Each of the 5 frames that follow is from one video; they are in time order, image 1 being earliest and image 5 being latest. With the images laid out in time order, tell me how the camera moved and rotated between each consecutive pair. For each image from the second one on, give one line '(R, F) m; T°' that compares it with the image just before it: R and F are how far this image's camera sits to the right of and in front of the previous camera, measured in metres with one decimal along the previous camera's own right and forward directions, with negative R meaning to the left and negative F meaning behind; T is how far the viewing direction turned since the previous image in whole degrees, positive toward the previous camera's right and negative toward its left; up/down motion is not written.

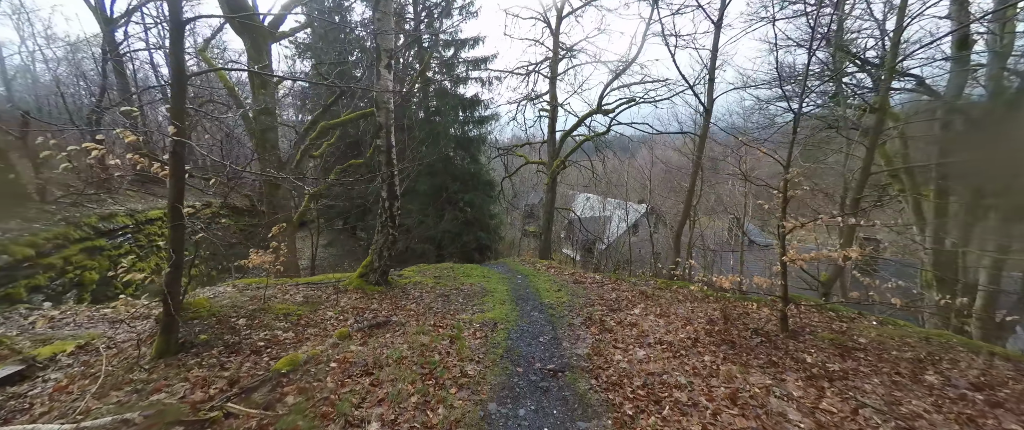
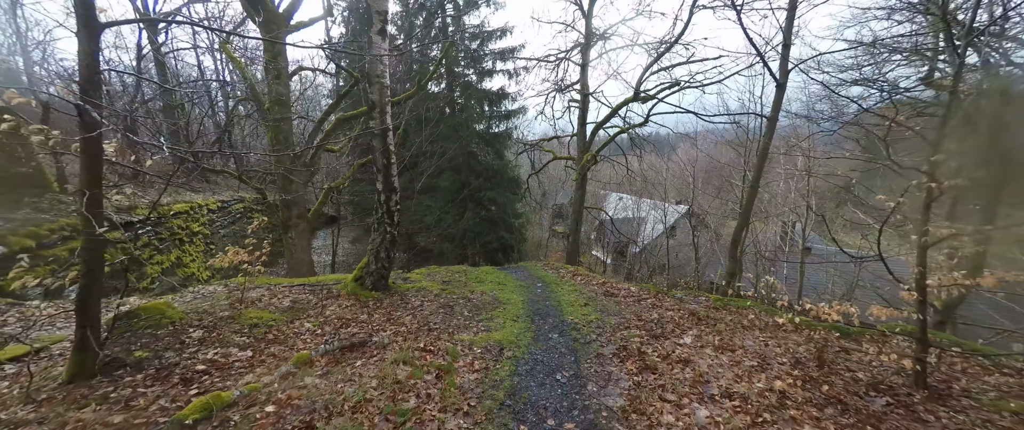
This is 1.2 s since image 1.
(+0.1, +0.8) m; -5°
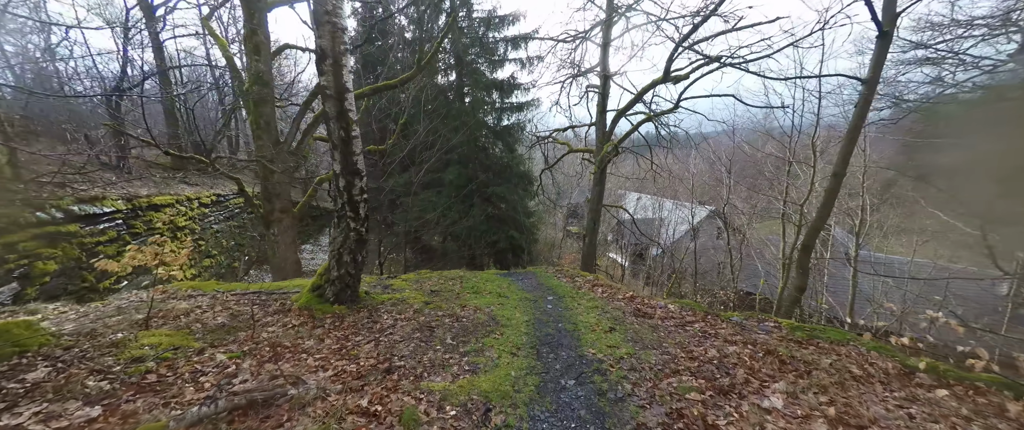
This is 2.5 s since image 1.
(+0.1, +1.1) m; -2°
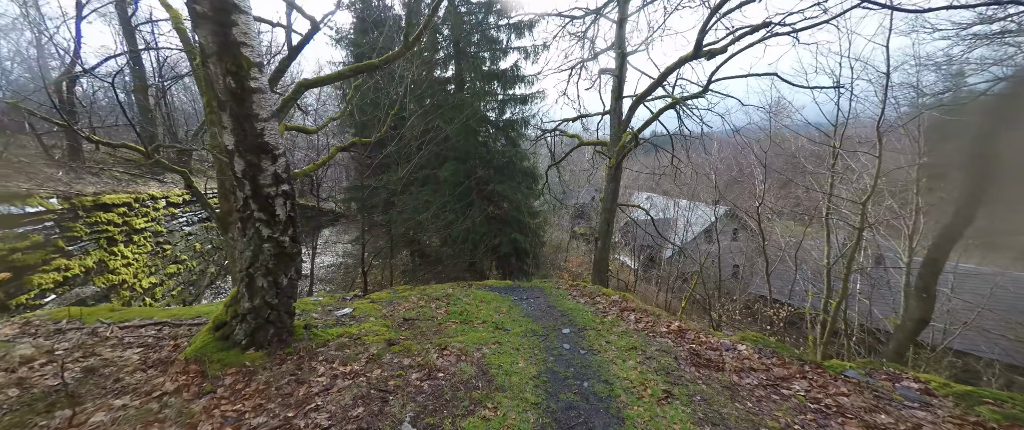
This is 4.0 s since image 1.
(0.0, +1.2) m; -1°
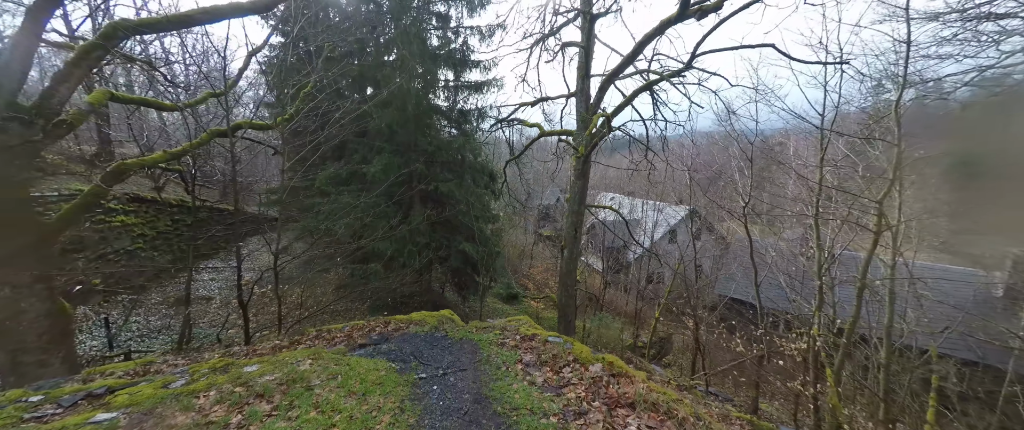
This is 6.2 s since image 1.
(+0.4, +1.8) m; +6°
